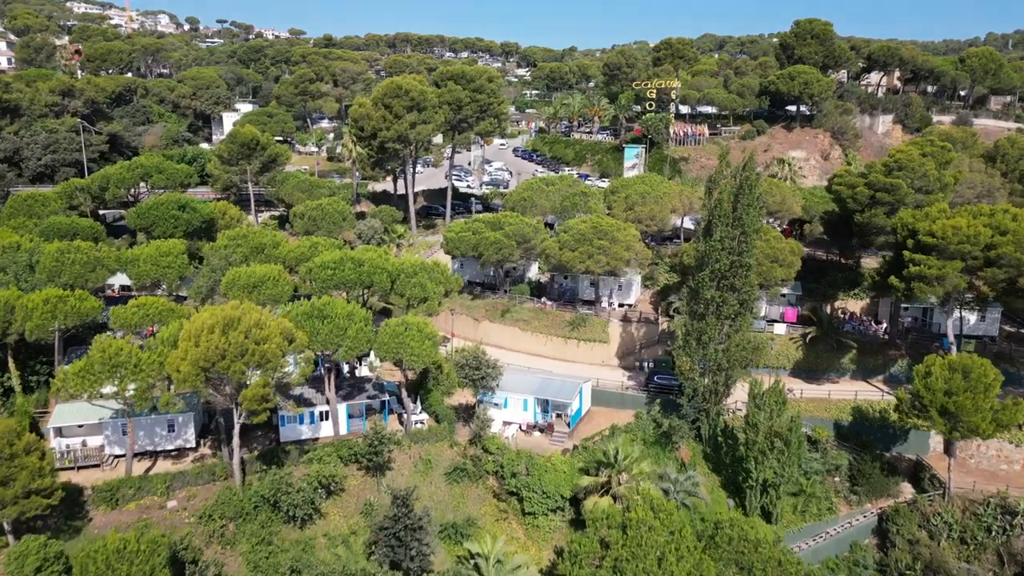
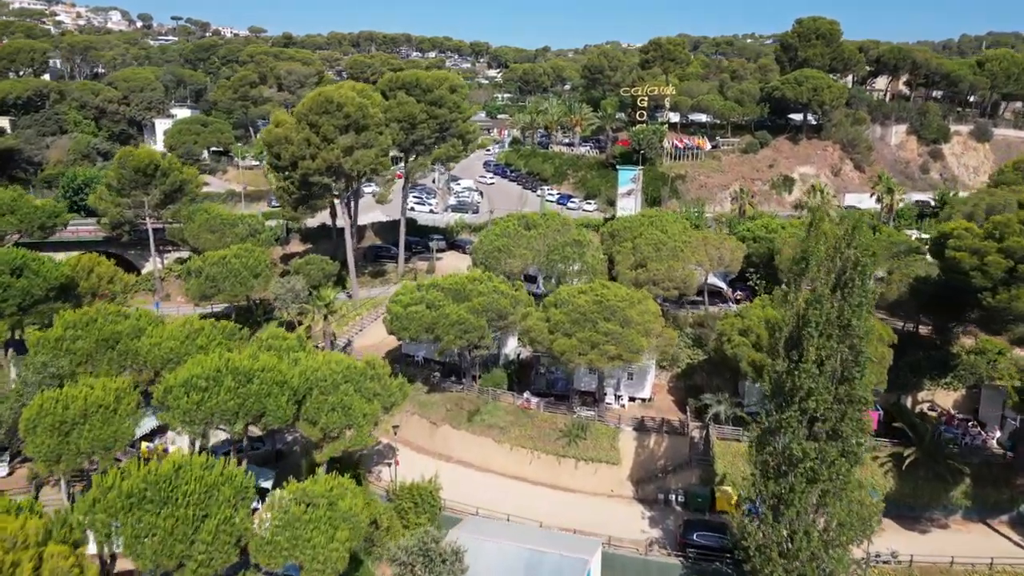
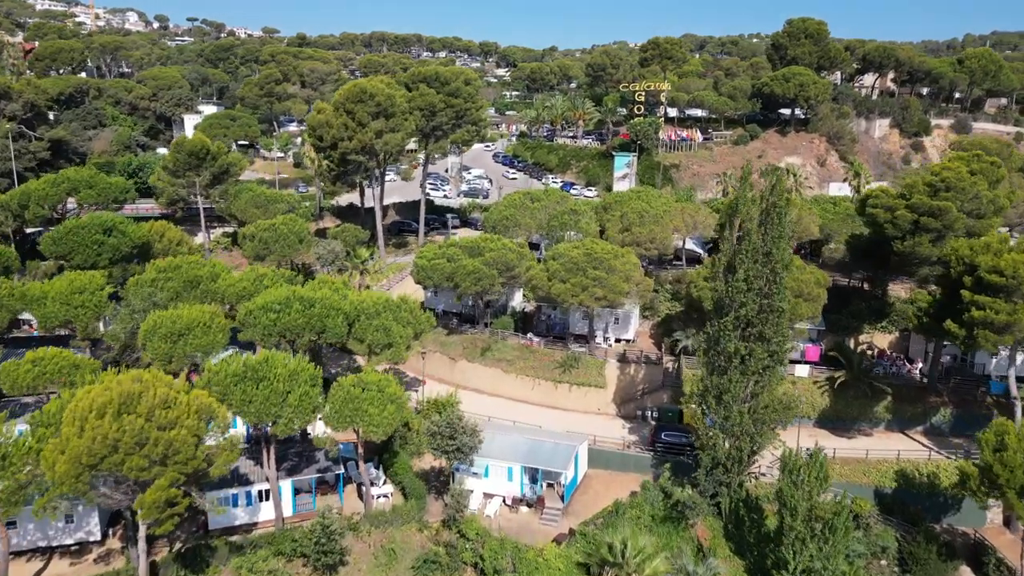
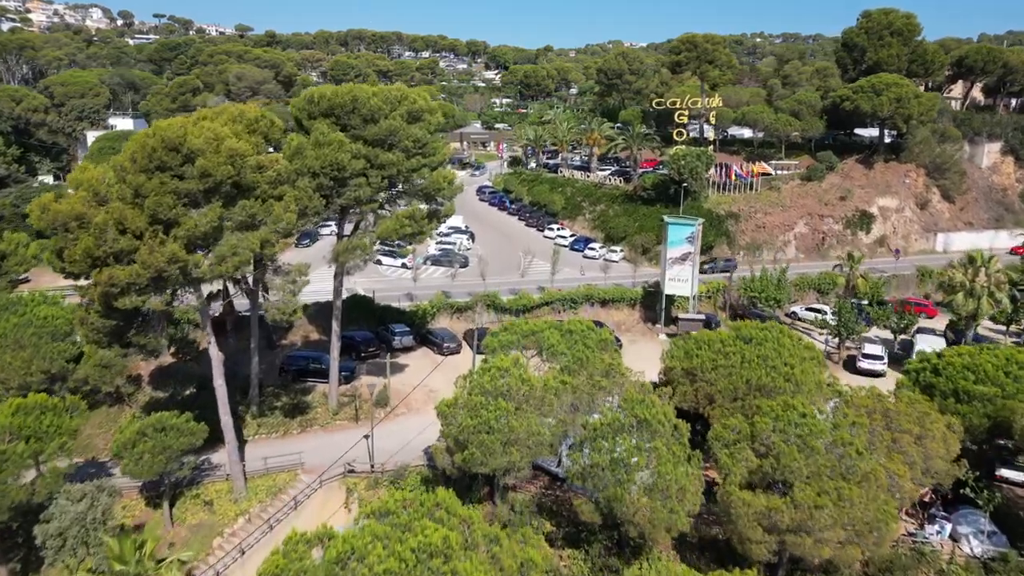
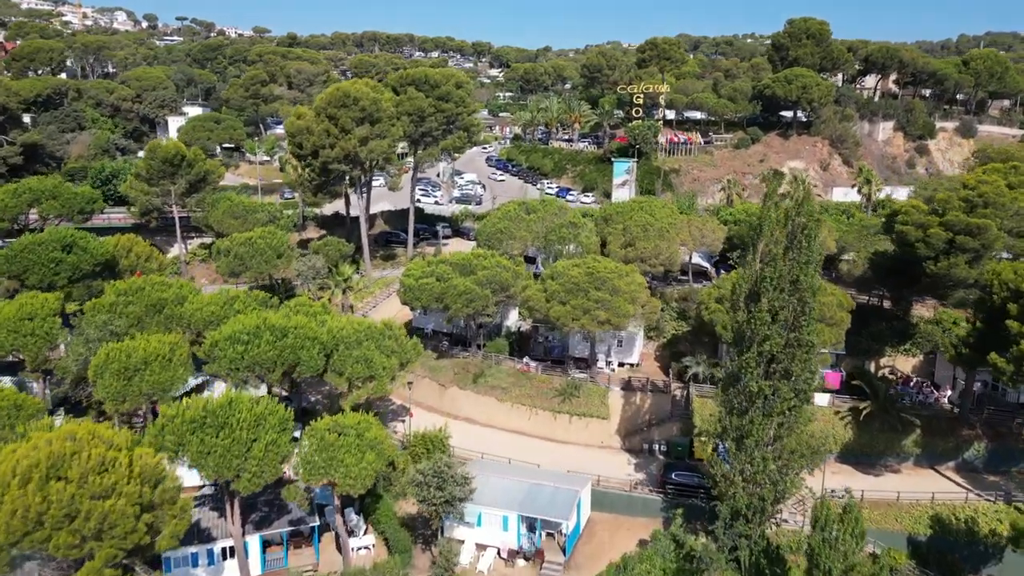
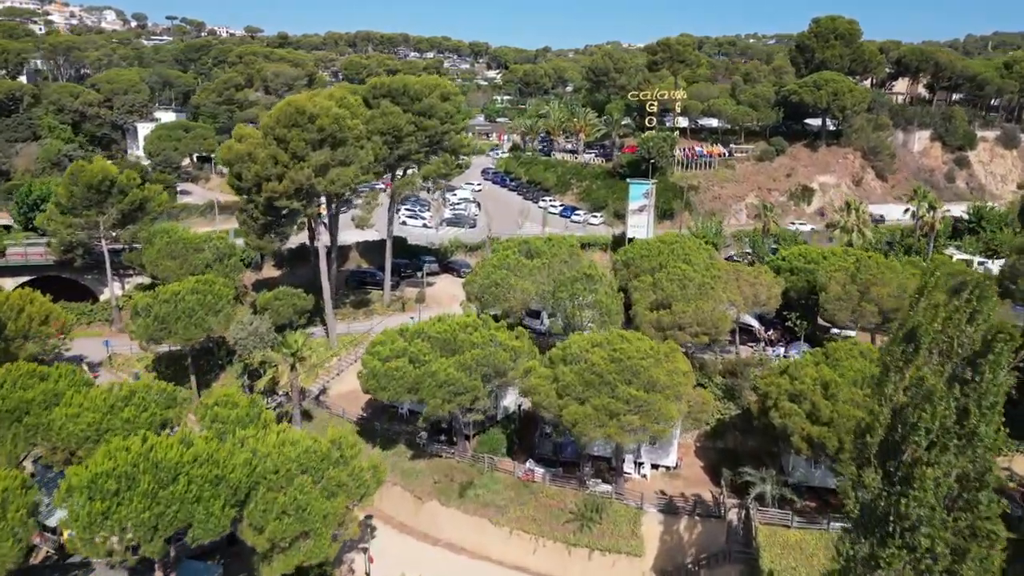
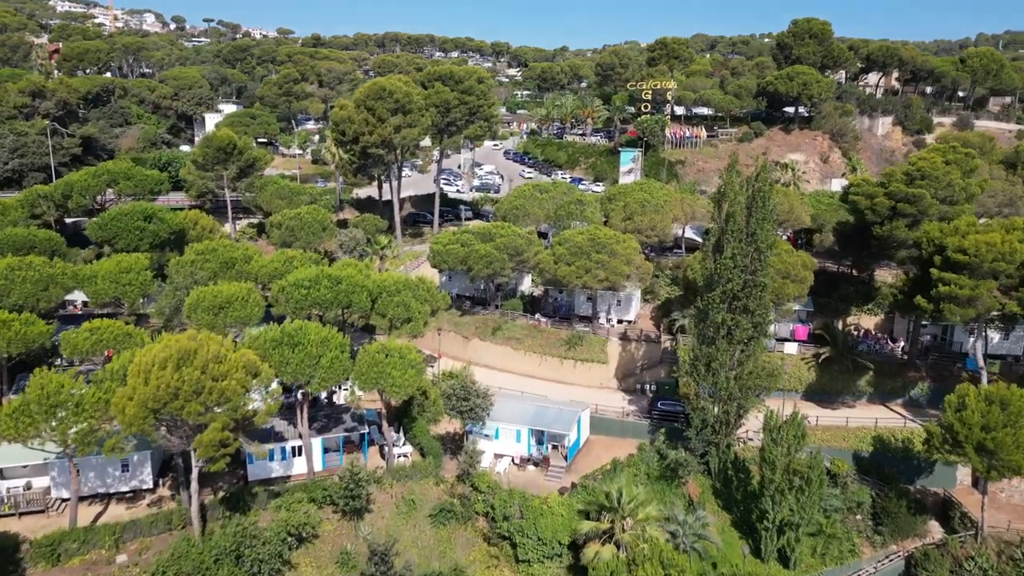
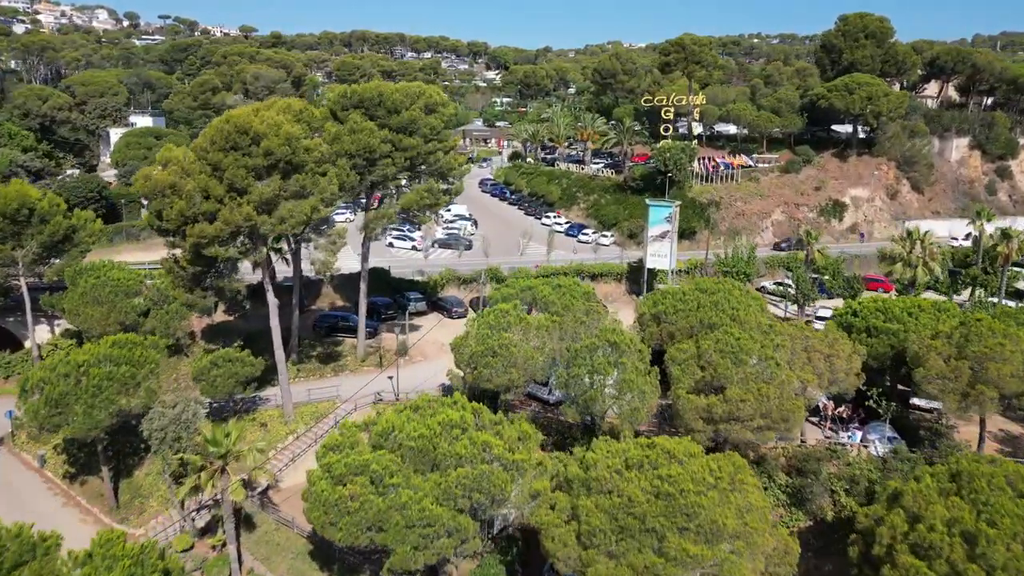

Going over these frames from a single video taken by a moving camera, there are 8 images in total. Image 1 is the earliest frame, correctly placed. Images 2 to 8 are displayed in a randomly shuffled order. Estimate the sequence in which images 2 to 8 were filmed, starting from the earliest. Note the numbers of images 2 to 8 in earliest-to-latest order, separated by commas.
7, 3, 5, 2, 6, 8, 4
